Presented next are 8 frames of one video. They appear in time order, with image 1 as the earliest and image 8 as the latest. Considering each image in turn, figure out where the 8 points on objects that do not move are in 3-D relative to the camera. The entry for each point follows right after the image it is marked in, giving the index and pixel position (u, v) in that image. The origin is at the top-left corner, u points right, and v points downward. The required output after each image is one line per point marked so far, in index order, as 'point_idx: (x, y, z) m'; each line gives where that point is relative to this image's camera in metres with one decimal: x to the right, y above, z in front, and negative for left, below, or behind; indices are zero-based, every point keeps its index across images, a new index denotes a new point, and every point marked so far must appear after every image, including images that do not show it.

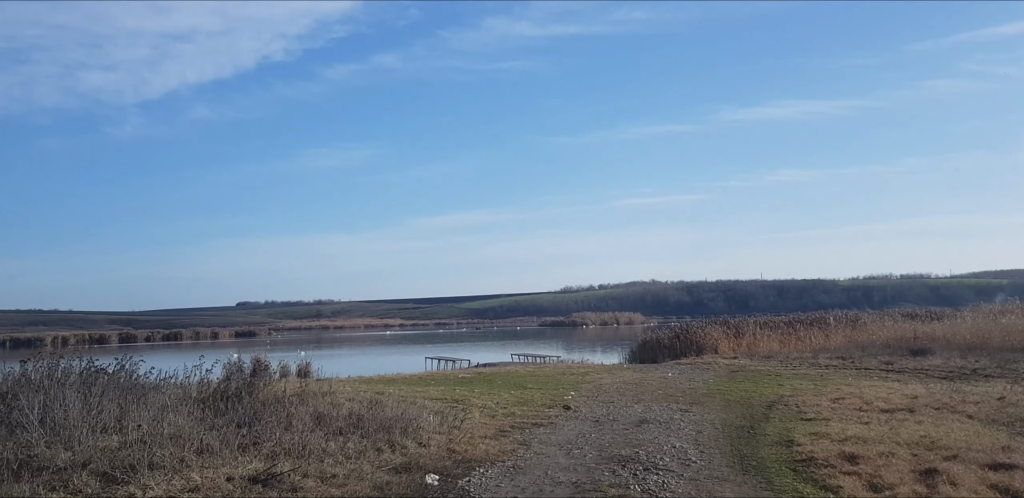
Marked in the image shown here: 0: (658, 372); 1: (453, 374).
0: (+3.7, -3.2, +19.5) m
1: (-1.5, -3.2, +19.2) m
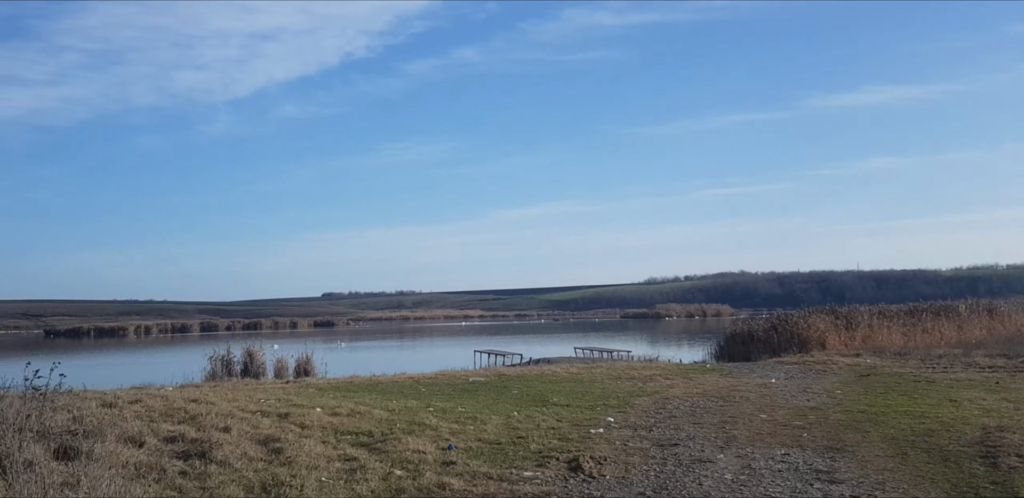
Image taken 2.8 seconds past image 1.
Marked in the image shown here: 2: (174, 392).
0: (+4.3, -2.3, +13.8) m
1: (-0.9, -2.3, +14.1) m
2: (-4.5, -1.9, +10.0) m
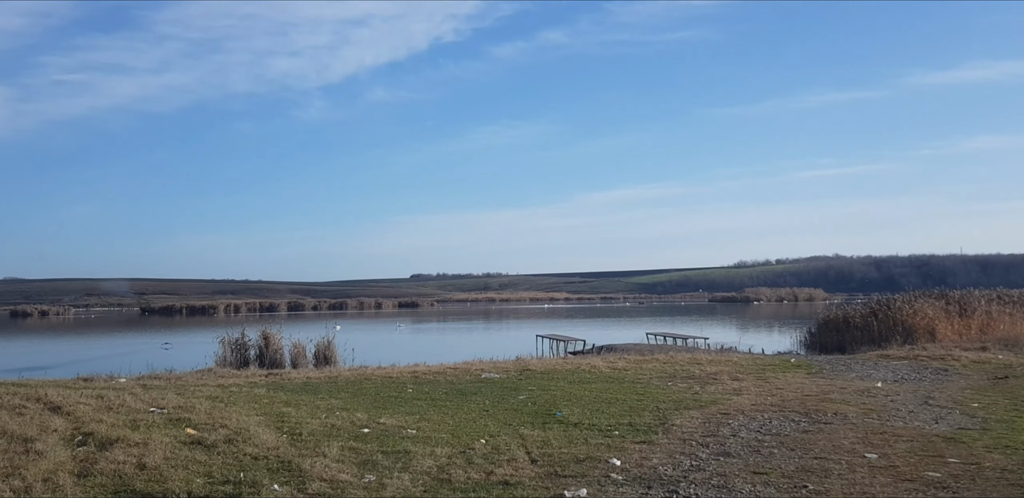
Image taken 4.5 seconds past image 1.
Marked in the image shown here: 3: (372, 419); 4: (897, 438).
0: (+4.7, -1.8, +10.5) m
1: (-0.5, -1.8, +11.3) m
2: (-4.6, -1.5, +7.7) m
3: (-1.2, -1.5, +6.5) m
4: (+3.1, -1.5, +6.0) m
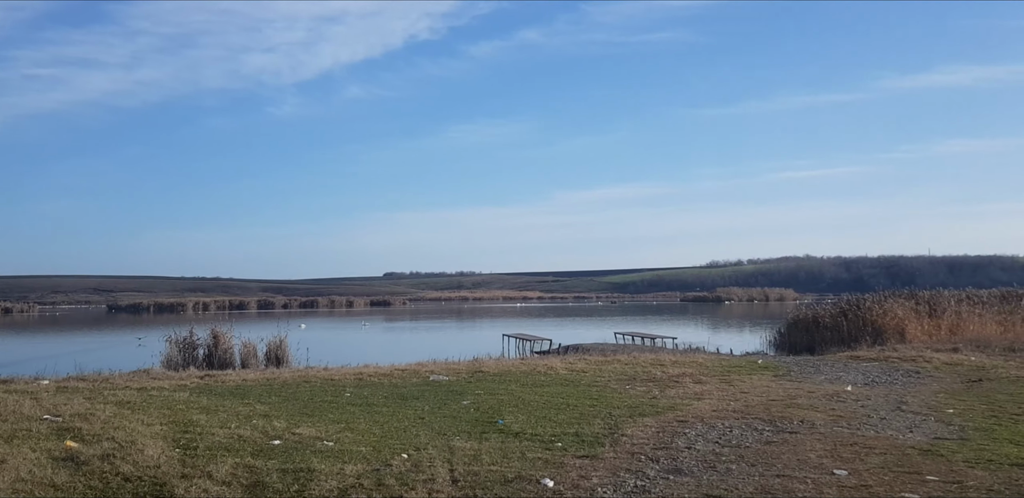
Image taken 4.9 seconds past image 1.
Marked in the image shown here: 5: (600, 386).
0: (+4.0, -1.7, +10.0) m
1: (-1.2, -1.7, +10.7) m
2: (-5.1, -1.4, +6.9) m
3: (-1.7, -1.4, +5.8) m
4: (+2.6, -1.5, +5.4) m
5: (+1.0, -1.6, +8.9) m
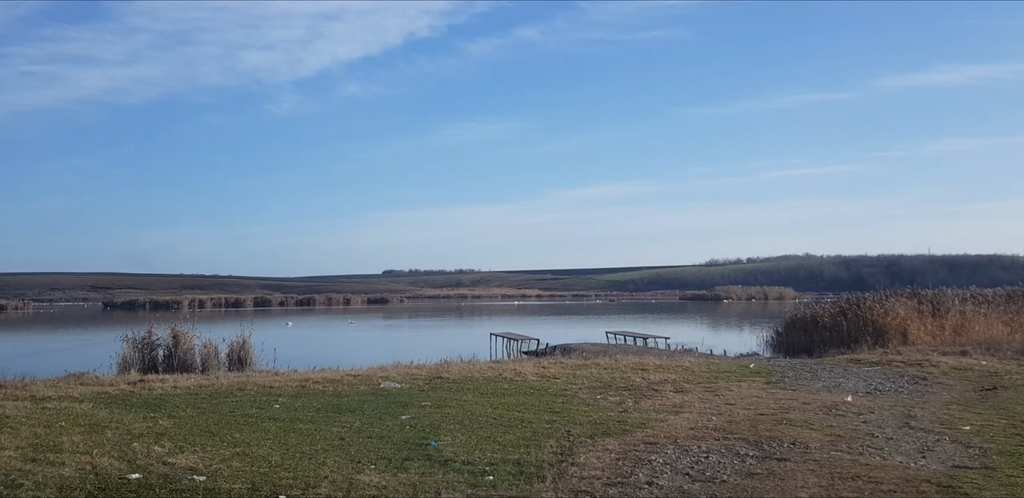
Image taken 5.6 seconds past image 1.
0: (+4.1, -1.6, +8.9) m
1: (-1.0, -1.7, +10.3) m
2: (-5.4, -1.4, +7.1) m
3: (-2.2, -1.4, +5.6) m
4: (+2.0, -1.4, +4.6) m
5: (+1.0, -1.6, +8.3) m
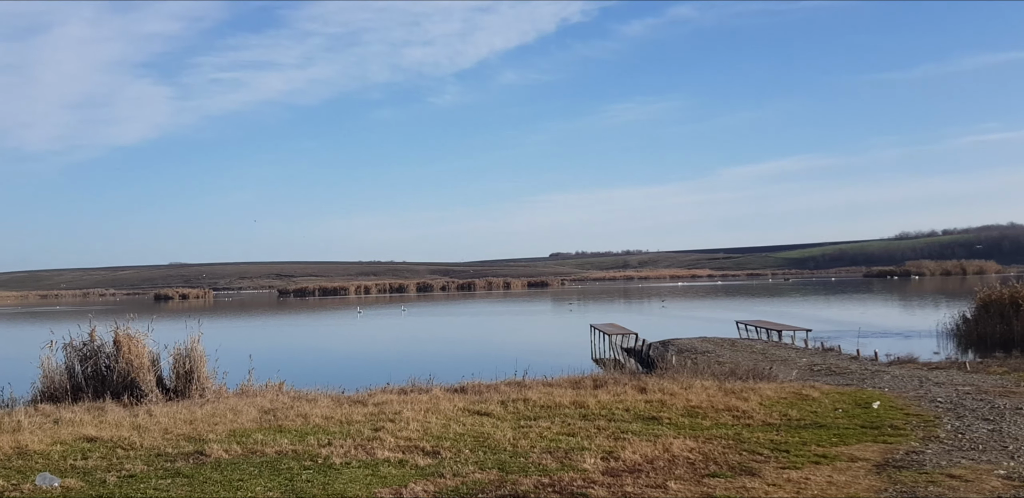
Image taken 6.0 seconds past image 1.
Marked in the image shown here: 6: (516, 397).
0: (+3.7, -1.3, +5.6) m
1: (-1.2, -1.4, +7.3) m
2: (-5.9, -1.3, +4.5) m
3: (-2.8, -1.3, +2.7) m
4: (+1.3, -1.2, +1.4) m
5: (+0.6, -1.3, +5.2) m
6: (+0.1, -3.5, +18.2) m
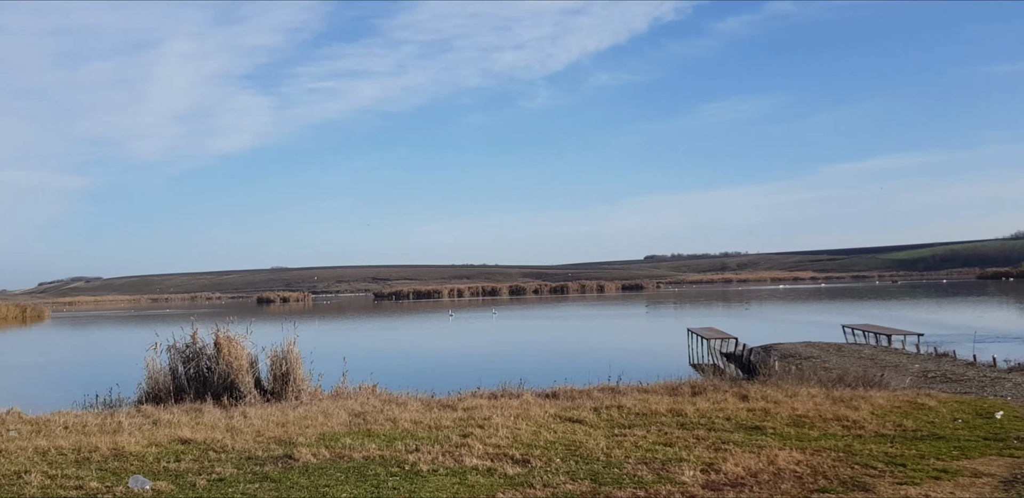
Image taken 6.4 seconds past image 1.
0: (+4.3, -1.3, +4.5) m
1: (-0.4, -1.4, +6.9) m
2: (-5.3, -1.3, +4.6) m
3: (-2.5, -1.2, +2.5) m
4: (+1.4, -1.2, +0.7) m
5: (+1.1, -1.3, +4.5) m
6: (+2.3, -3.6, +17.5) m
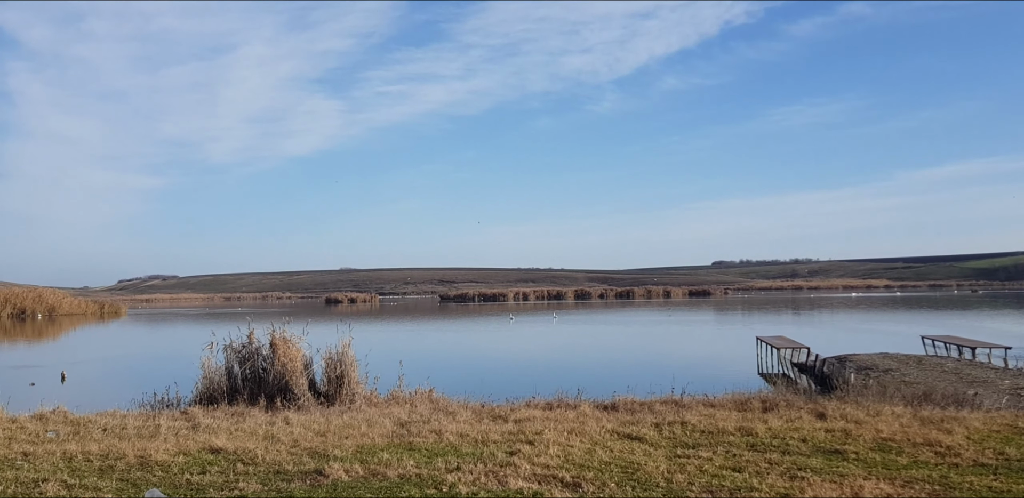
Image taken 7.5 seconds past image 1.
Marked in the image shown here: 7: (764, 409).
0: (+4.4, -1.3, +3.1) m
1: (-0.1, -1.4, +5.8) m
2: (-5.2, -1.2, +4.0) m
3: (-2.5, -1.2, +1.6) m
4: (+1.2, -1.2, -0.5) m
5: (+1.2, -1.3, +3.3) m
6: (+3.4, -3.6, +16.1) m
7: (+6.1, -3.9, +18.4) m
